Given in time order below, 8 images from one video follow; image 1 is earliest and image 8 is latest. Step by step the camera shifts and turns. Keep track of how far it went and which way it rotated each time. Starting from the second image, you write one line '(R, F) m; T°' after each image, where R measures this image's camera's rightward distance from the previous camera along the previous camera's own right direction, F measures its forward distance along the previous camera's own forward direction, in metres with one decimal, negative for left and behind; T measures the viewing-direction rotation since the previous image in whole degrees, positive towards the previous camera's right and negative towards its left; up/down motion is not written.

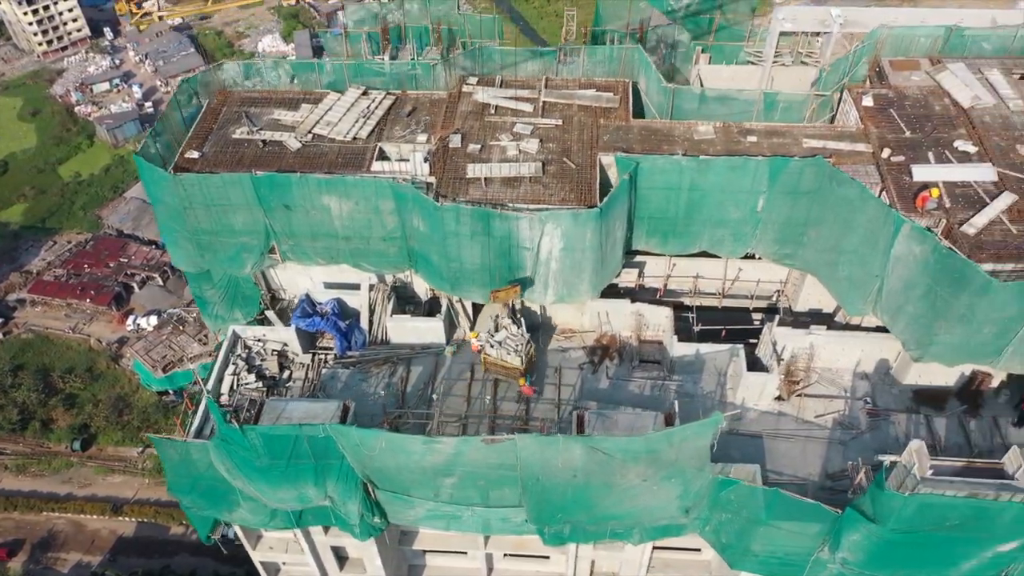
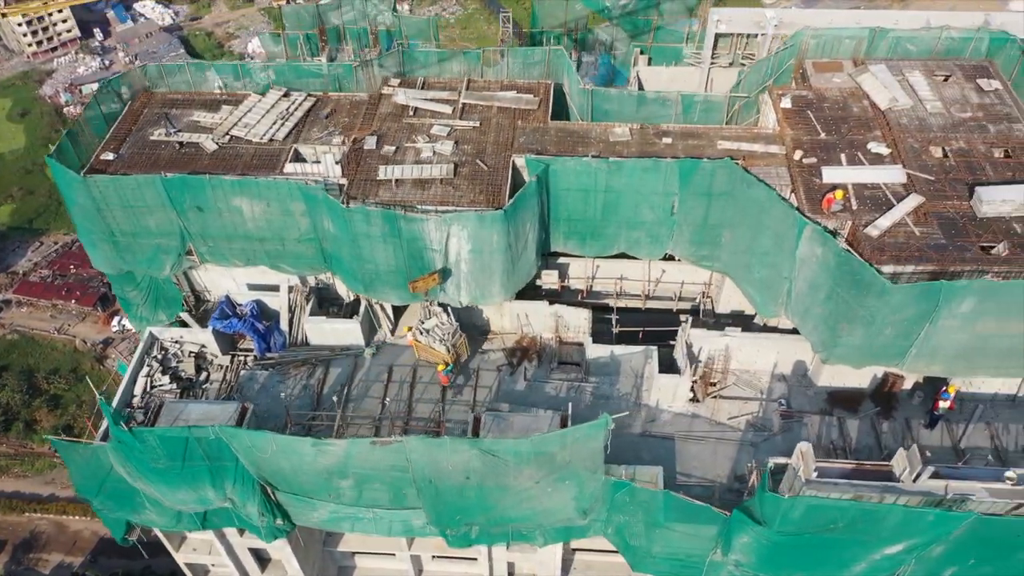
(+2.8, 0.0) m; 0°
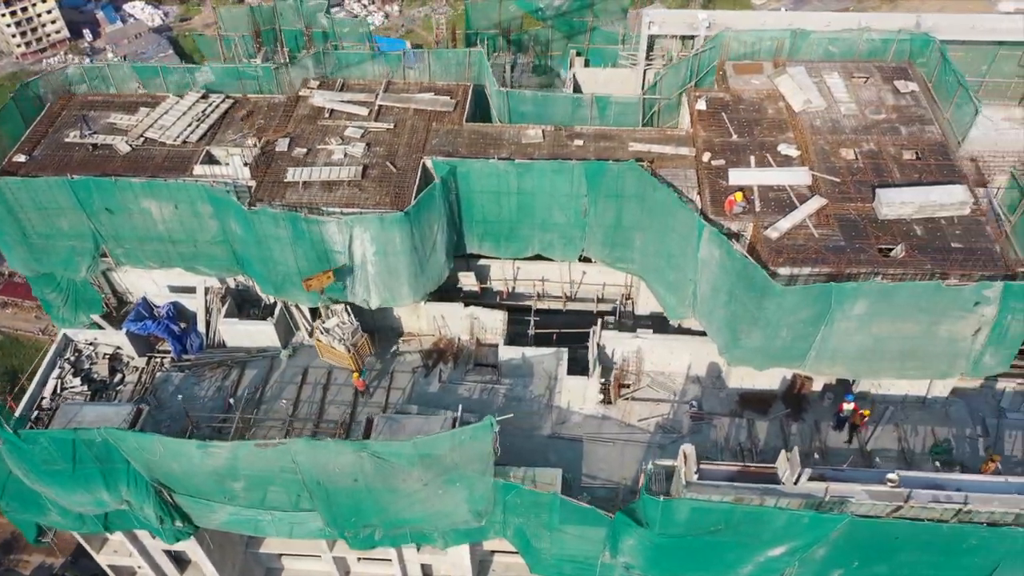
(+2.9, 0.0) m; 0°
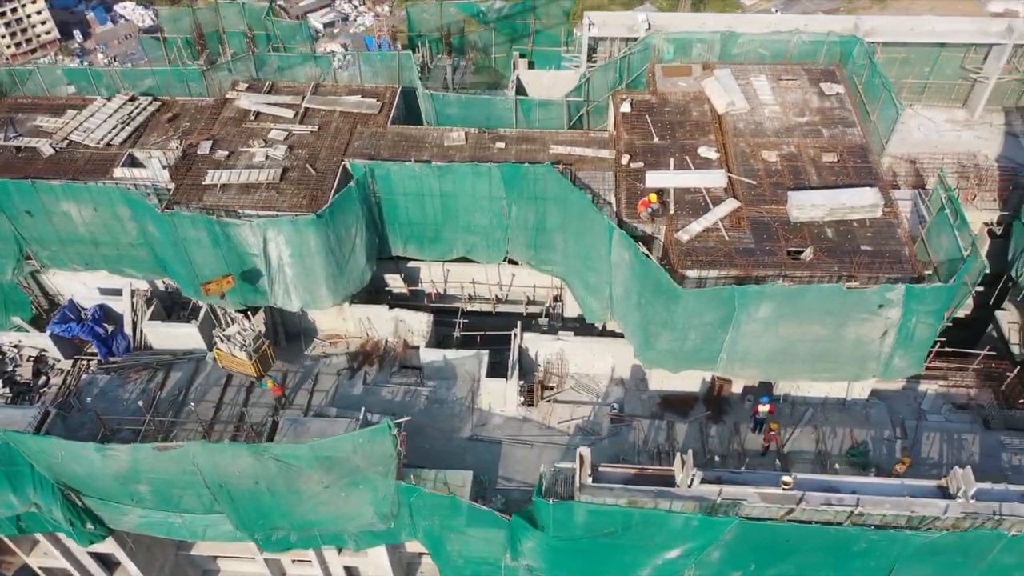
(+2.6, 0.0) m; 0°
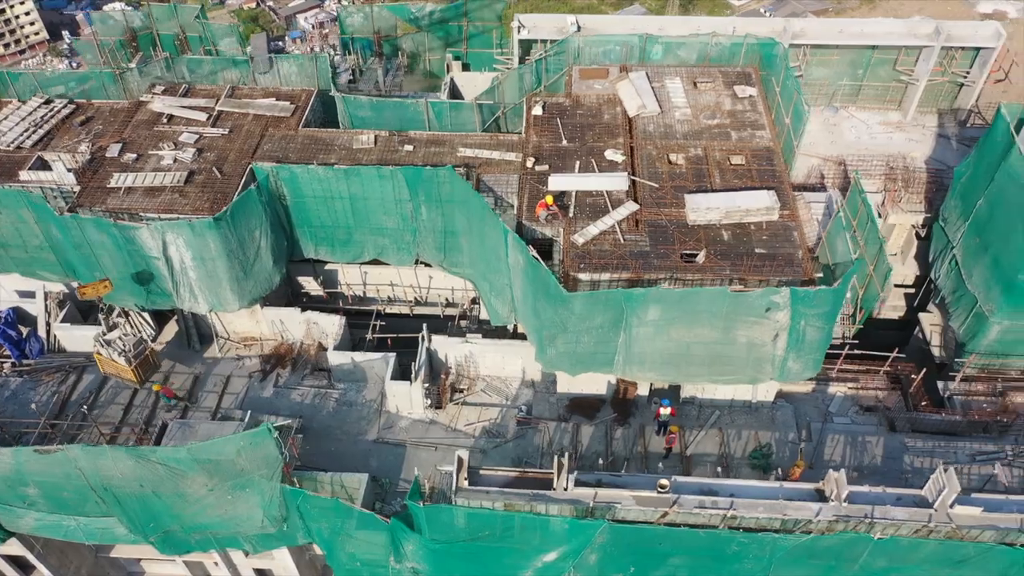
(+3.1, 0.0) m; 0°
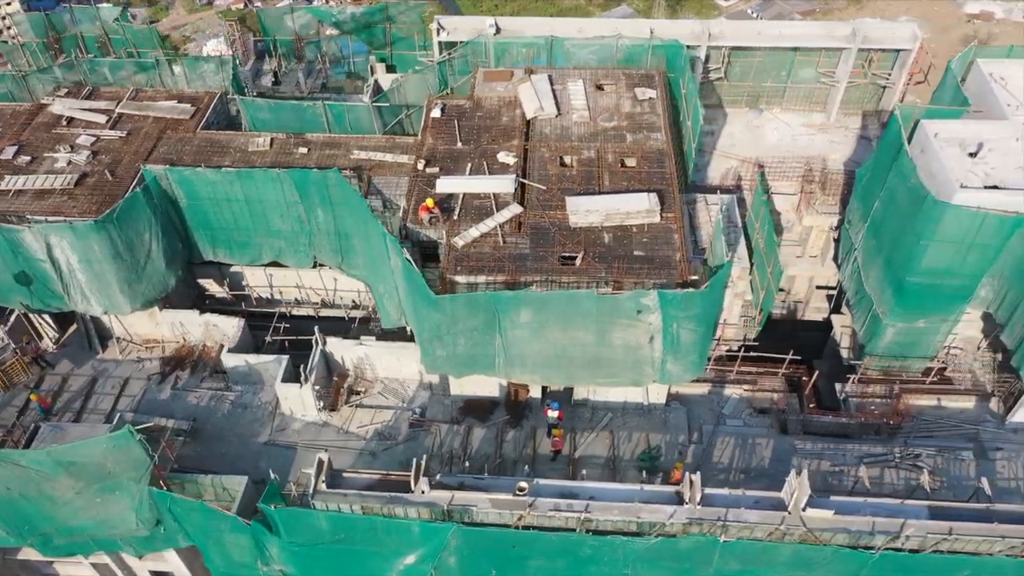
(+3.5, 0.0) m; 0°
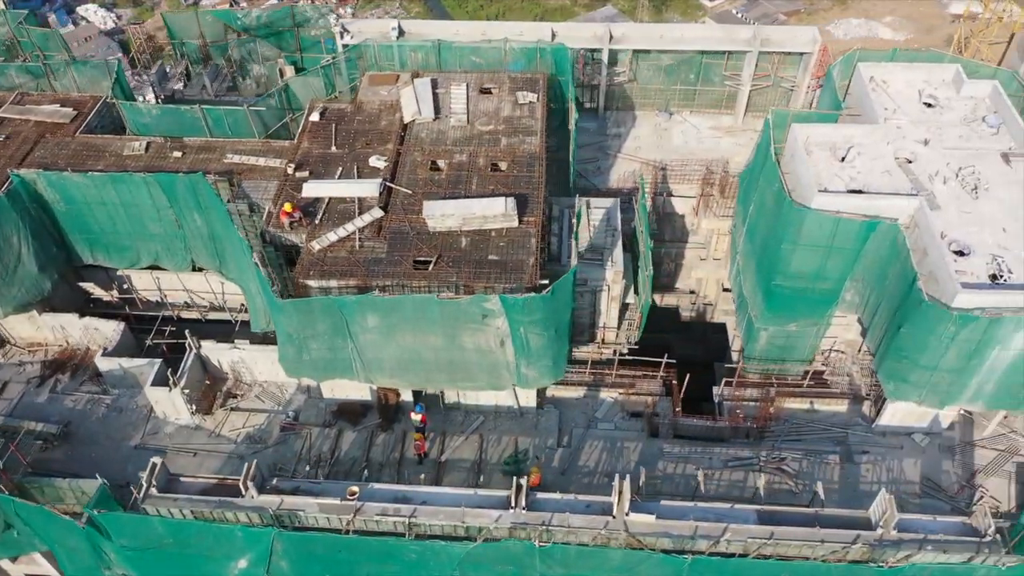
(+4.2, -0.1) m; 0°
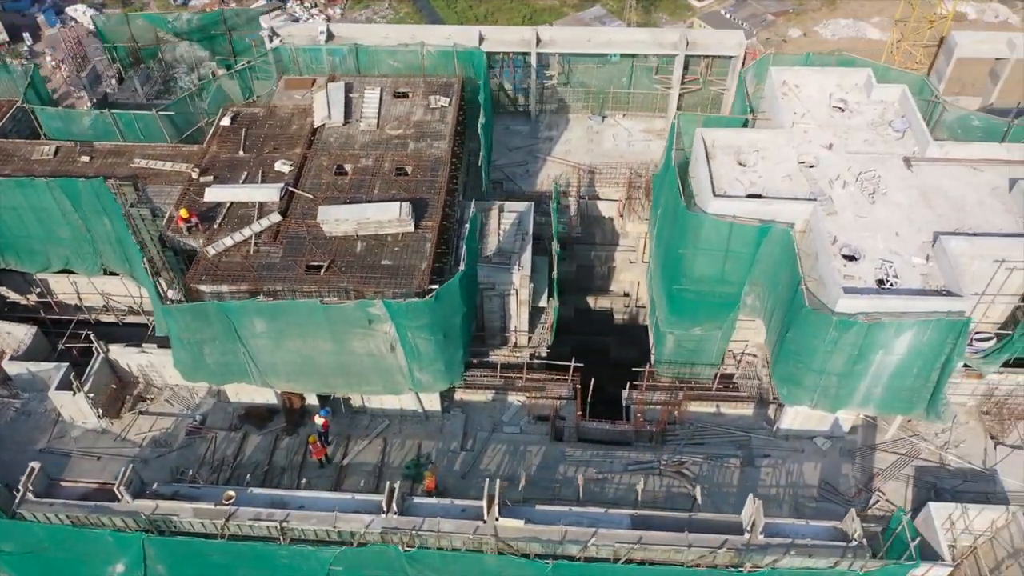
(+3.1, -0.1) m; 0°
